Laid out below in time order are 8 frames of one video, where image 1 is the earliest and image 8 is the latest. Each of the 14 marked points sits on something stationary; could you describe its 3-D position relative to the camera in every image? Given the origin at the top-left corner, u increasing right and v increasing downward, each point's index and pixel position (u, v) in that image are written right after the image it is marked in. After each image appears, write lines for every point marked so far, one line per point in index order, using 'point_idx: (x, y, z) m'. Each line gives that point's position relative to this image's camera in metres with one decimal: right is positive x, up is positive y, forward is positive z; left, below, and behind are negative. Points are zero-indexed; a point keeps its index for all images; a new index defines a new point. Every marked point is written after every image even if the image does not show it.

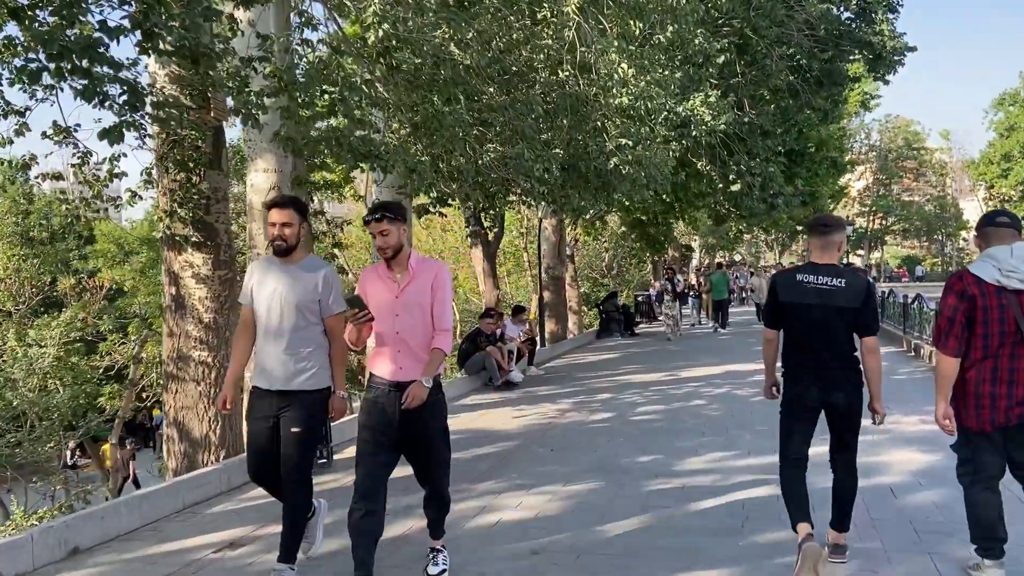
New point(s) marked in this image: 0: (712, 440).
0: (+2.1, -1.6, +8.4) m
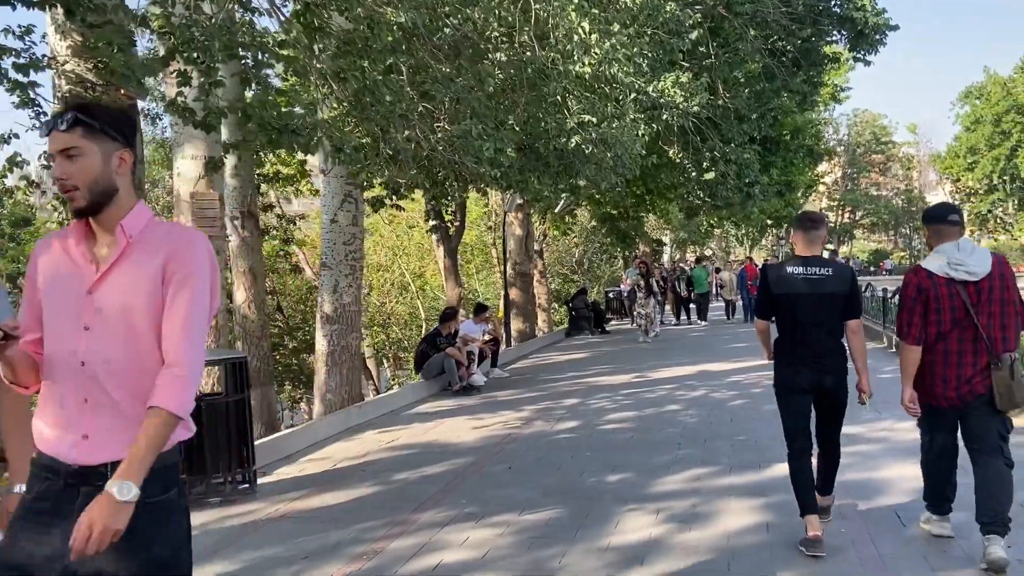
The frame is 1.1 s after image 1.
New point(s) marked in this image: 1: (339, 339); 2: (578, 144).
0: (+1.6, -1.5, +7.5) m
1: (-2.6, -0.8, +11.9) m
2: (+0.8, +1.8, +9.8) m
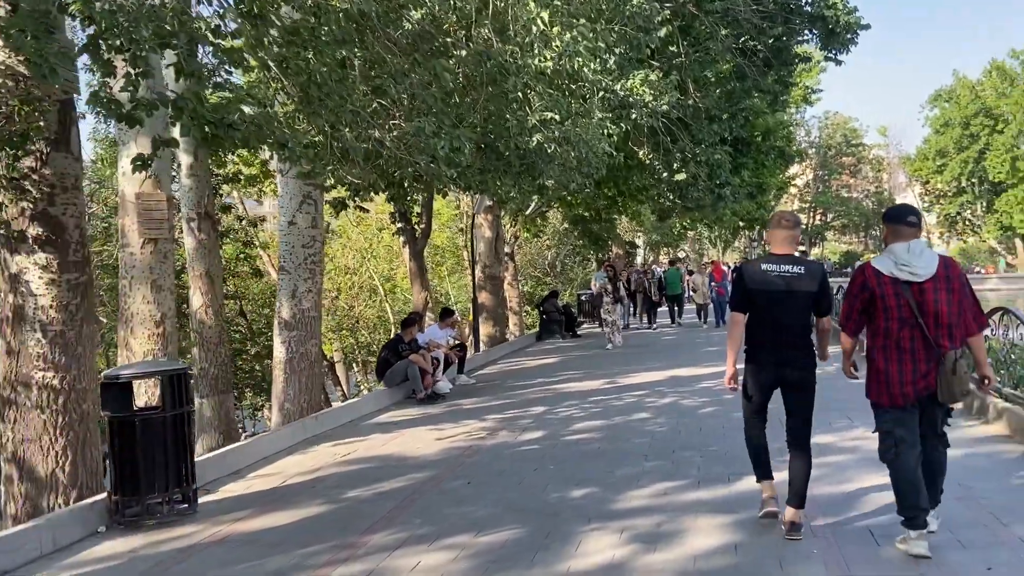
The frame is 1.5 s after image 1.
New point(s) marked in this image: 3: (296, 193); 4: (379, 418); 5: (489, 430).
0: (+1.3, -1.6, +7.2) m
1: (-3.0, -0.8, +11.5) m
2: (+0.3, +1.7, +9.4) m
3: (-3.1, +1.3, +11.5) m
4: (-1.7, -1.6, +10.2) m
5: (-0.3, -1.6, +9.1) m
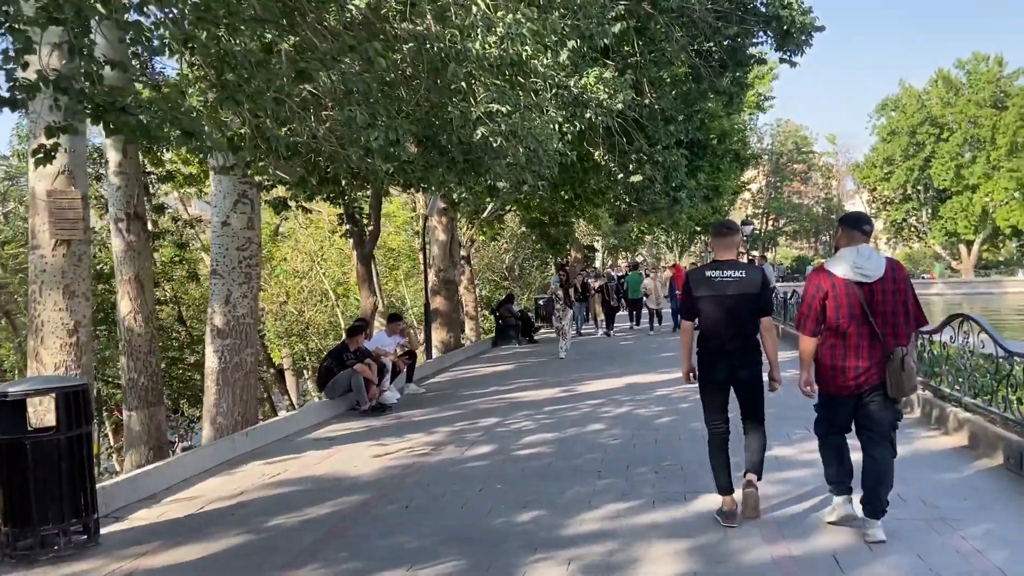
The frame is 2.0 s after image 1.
0: (+0.8, -1.6, +6.7) m
1: (-3.7, -0.9, +10.8) m
2: (-0.3, +1.7, +8.9) m
3: (-3.8, +1.3, +10.8) m
4: (-2.3, -1.7, +9.6) m
5: (-0.8, -1.7, +8.6) m
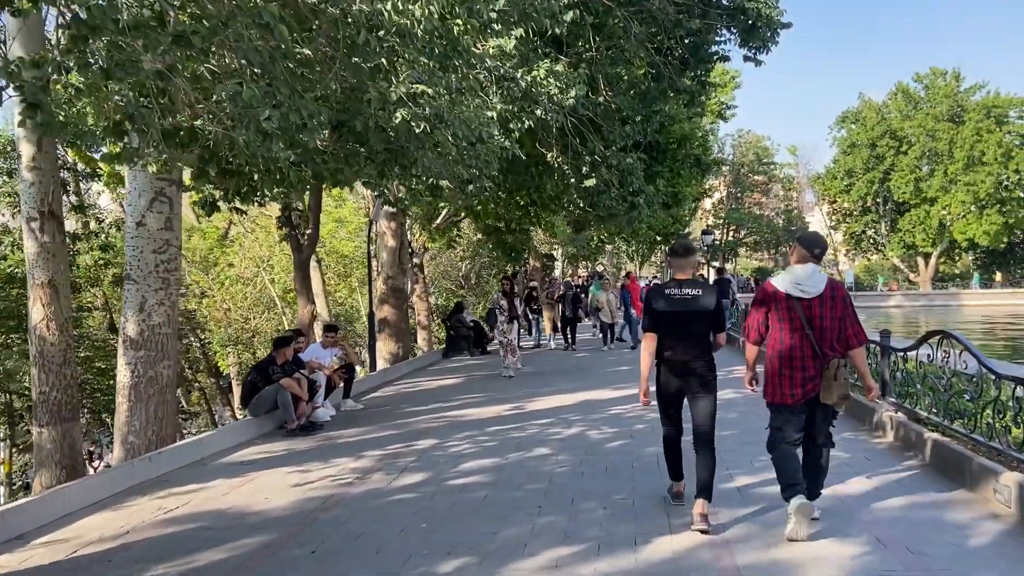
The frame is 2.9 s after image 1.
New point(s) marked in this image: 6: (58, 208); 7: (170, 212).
0: (+0.3, -1.7, +5.9) m
1: (-4.4, -1.0, +9.8) m
2: (-0.9, +1.6, +8.1) m
3: (-4.5, +1.2, +9.8) m
4: (-3.0, -1.8, +8.6) m
5: (-1.4, -1.7, +7.7) m
6: (-6.6, +1.1, +11.7) m
7: (-4.2, +1.0, +10.0) m
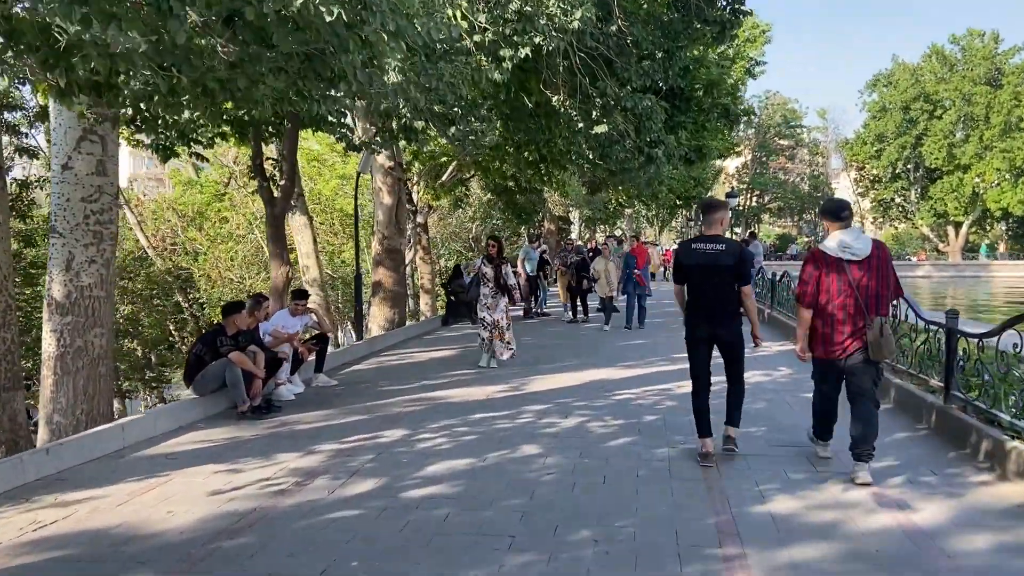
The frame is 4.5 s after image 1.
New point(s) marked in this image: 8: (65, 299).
0: (+0.1, -1.5, +4.5) m
1: (-4.6, -0.5, +8.4) m
2: (-1.0, +1.9, +6.5) m
3: (-4.5, +1.7, +8.3) m
4: (-3.2, -1.4, +7.2) m
5: (-1.6, -1.4, +6.3) m
6: (-6.7, +1.7, +10.3) m
7: (-4.3, +1.4, +8.5) m
8: (-4.6, -0.1, +8.4) m
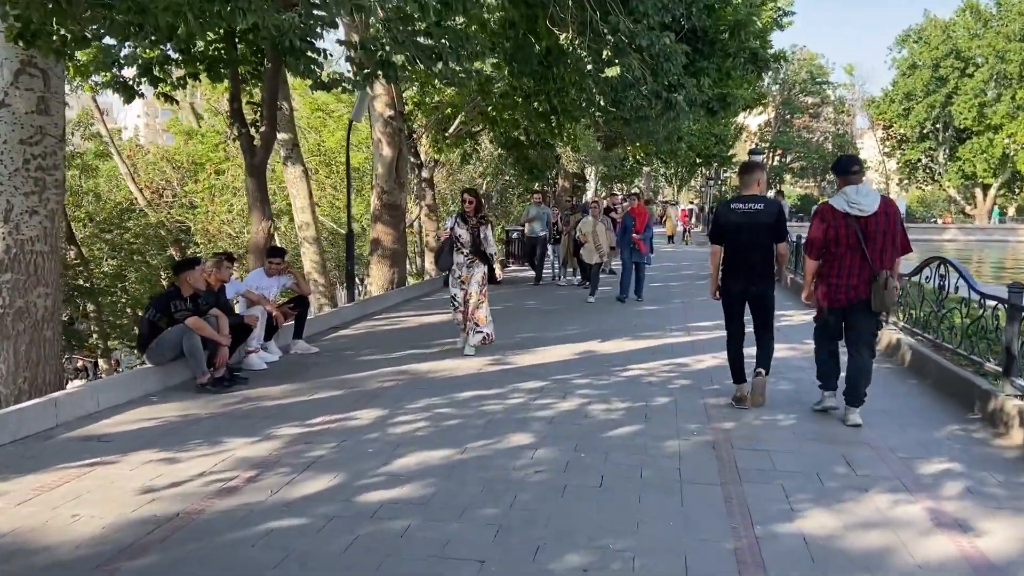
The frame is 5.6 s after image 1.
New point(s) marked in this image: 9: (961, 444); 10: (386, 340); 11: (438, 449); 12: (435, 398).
0: (-0.1, -1.4, +3.5) m
1: (-4.6, -0.1, +7.5) m
2: (-1.0, +2.1, +5.4) m
3: (-4.6, +2.1, +7.3) m
4: (-3.2, -1.1, +6.3) m
5: (-1.7, -1.2, +5.4) m
6: (-6.6, +2.3, +9.3) m
7: (-4.3, +1.8, +7.5) m
8: (-4.7, +0.3, +7.5) m
9: (+3.3, -1.1, +5.9) m
10: (-1.6, -0.7, +10.3) m
11: (-0.5, -1.1, +5.6) m
12: (-0.7, -1.0, +7.0) m
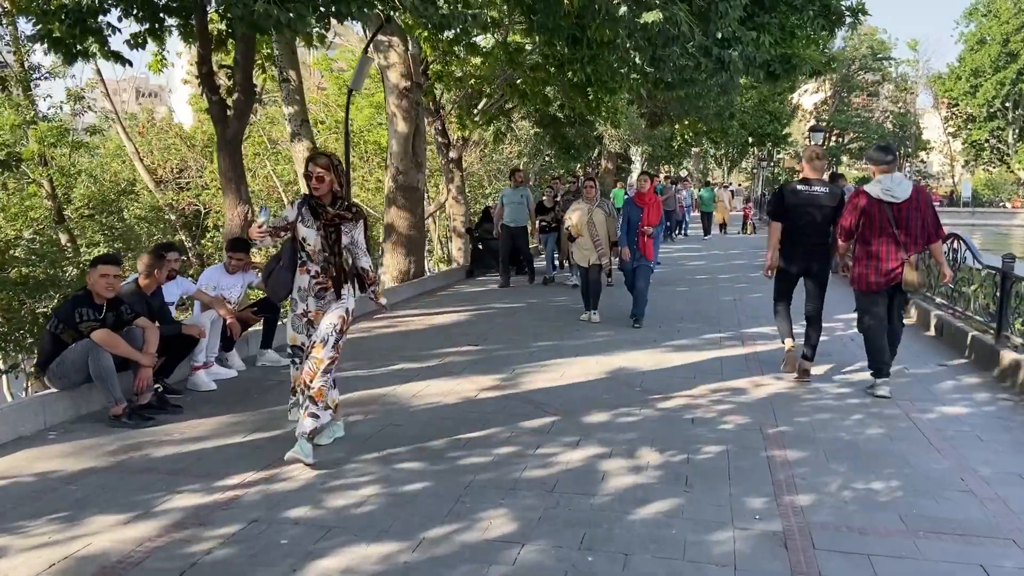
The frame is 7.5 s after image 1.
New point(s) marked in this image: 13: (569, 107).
0: (-0.3, -1.5, +1.8) m
1: (-4.6, -0.1, +6.0) m
2: (-1.1, +2.0, +3.7) m
3: (-4.5, +2.1, +5.8) m
4: (-3.3, -1.1, +4.8) m
5: (-1.9, -1.2, +3.7) m
6: (-6.5, +2.3, +7.8) m
7: (-4.3, +1.8, +5.9) m
8: (-4.7, +0.3, +5.9) m
9: (+3.2, -1.3, +4.0) m
10: (-1.4, -0.6, +8.7) m
11: (-0.6, -1.2, +3.9) m
12: (-0.7, -1.0, +5.3) m
13: (+1.3, +4.2, +18.7) m
